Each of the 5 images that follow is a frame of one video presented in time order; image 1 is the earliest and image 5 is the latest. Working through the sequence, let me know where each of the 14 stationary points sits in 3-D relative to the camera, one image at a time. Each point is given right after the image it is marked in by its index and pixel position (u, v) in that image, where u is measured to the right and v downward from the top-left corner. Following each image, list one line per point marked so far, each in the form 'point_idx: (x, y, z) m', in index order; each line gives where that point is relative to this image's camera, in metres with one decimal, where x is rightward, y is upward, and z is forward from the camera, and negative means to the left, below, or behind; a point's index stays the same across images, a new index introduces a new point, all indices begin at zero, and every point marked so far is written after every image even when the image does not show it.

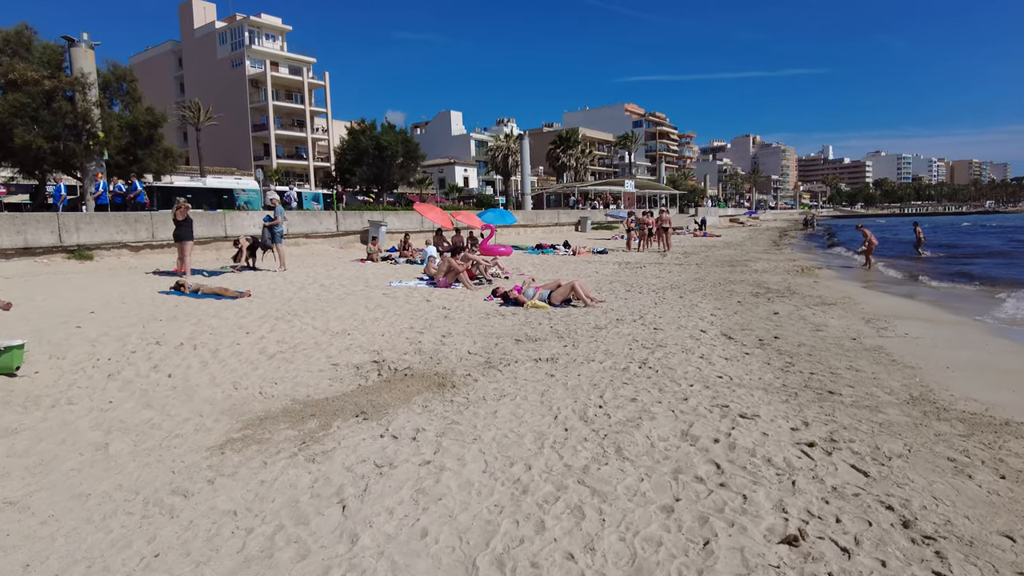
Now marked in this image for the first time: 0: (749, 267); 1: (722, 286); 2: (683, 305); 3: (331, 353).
0: (+6.3, +0.6, +18.0) m
1: (+4.0, 0.0, +12.9) m
2: (+2.5, -0.3, +10.0) m
3: (-1.8, -0.7, +6.8) m
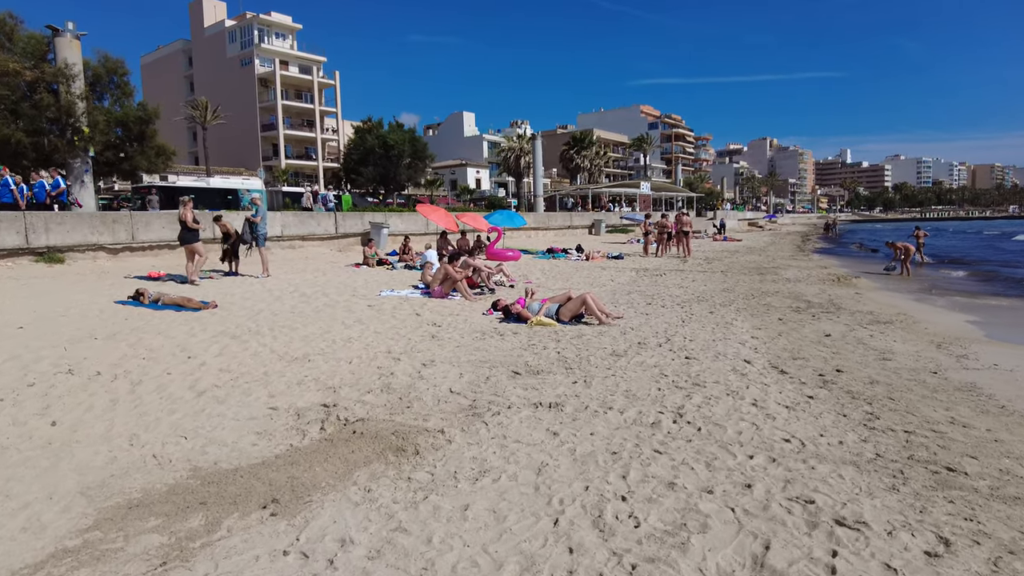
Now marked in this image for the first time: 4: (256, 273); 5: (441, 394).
0: (+6.5, +0.3, +16.5) m
1: (+4.1, -0.2, +11.3) m
2: (+2.6, -0.5, +8.5) m
3: (-1.9, -0.8, +5.4) m
4: (-5.4, +0.3, +14.1) m
5: (-0.5, -0.8, +5.1) m
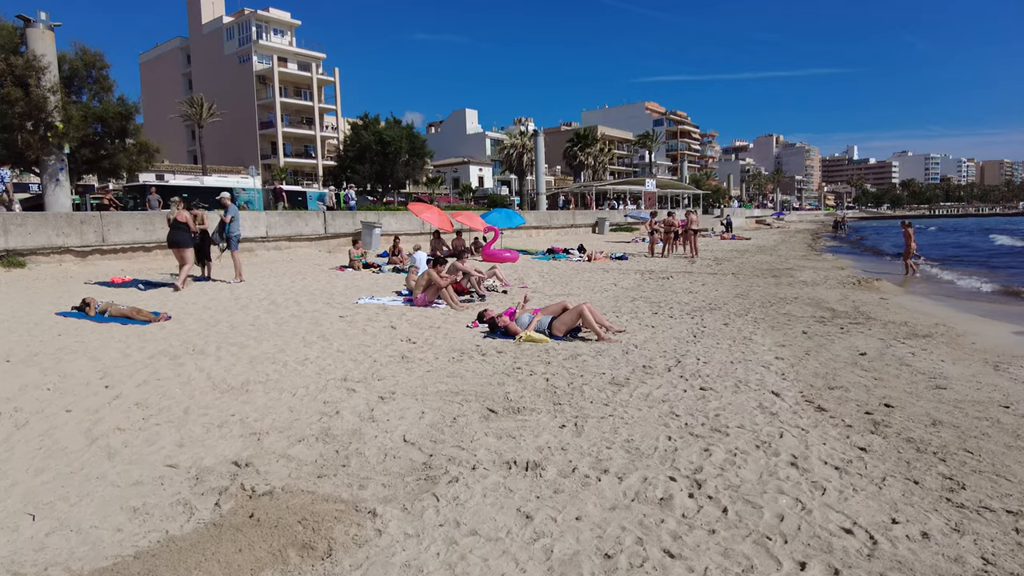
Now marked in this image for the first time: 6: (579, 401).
0: (+6.4, +0.2, +15.3) m
1: (+4.0, -0.3, +10.2) m
2: (+2.4, -0.6, +7.4) m
3: (-2.1, -0.9, +4.3) m
4: (-5.5, +0.2, +13.0) m
5: (-0.7, -0.9, +4.0) m
6: (+0.5, -0.8, +4.8) m
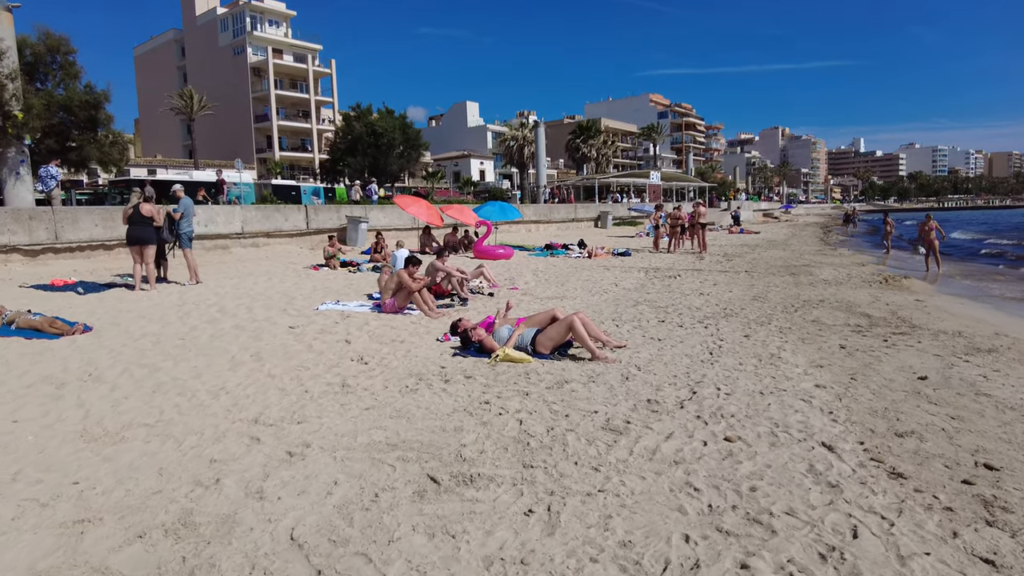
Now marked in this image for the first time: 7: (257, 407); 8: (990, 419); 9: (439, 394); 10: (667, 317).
0: (+6.2, +0.3, +13.9) m
1: (+3.7, -0.3, +8.8) m
2: (+2.2, -0.6, +6.0) m
3: (-2.3, -1.0, +2.9) m
4: (-5.7, +0.1, +11.7) m
5: (-1.0, -1.0, +2.7) m
6: (+0.2, -0.9, +3.5) m
7: (-1.8, -0.8, +4.8) m
8: (+3.1, -0.8, +4.4) m
9: (-0.5, -0.8, +4.9) m
10: (+1.9, -0.4, +8.2) m
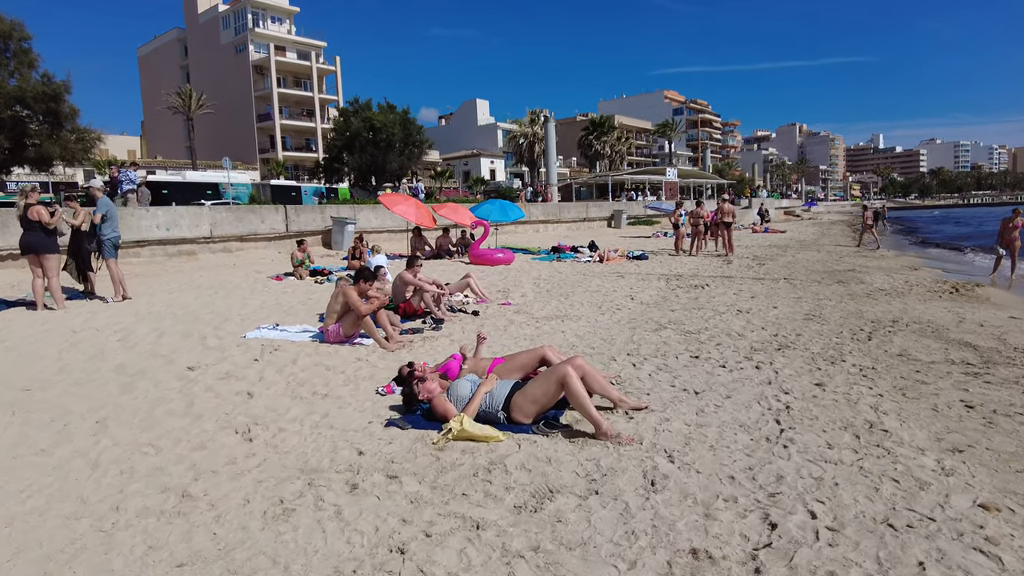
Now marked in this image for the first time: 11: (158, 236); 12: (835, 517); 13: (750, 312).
0: (+6.2, +0.1, +11.7) m
1: (+3.6, -0.5, +6.7) m
2: (+1.9, -0.8, +3.9) m
3: (-2.6, -1.3, +0.9) m
4: (-5.8, -0.1, +9.7) m
5: (-1.3, -1.3, +0.6) m
6: (-0.1, -1.1, +1.4) m
7: (-2.1, -1.0, +2.7) m
8: (+2.8, -1.0, +2.2) m
9: (-0.8, -1.0, +2.8) m
10: (+1.7, -0.6, +6.1) m
11: (-7.8, +1.1, +14.9) m
12: (+1.3, -0.9, +2.8) m
13: (+2.9, -0.3, +8.2) m
